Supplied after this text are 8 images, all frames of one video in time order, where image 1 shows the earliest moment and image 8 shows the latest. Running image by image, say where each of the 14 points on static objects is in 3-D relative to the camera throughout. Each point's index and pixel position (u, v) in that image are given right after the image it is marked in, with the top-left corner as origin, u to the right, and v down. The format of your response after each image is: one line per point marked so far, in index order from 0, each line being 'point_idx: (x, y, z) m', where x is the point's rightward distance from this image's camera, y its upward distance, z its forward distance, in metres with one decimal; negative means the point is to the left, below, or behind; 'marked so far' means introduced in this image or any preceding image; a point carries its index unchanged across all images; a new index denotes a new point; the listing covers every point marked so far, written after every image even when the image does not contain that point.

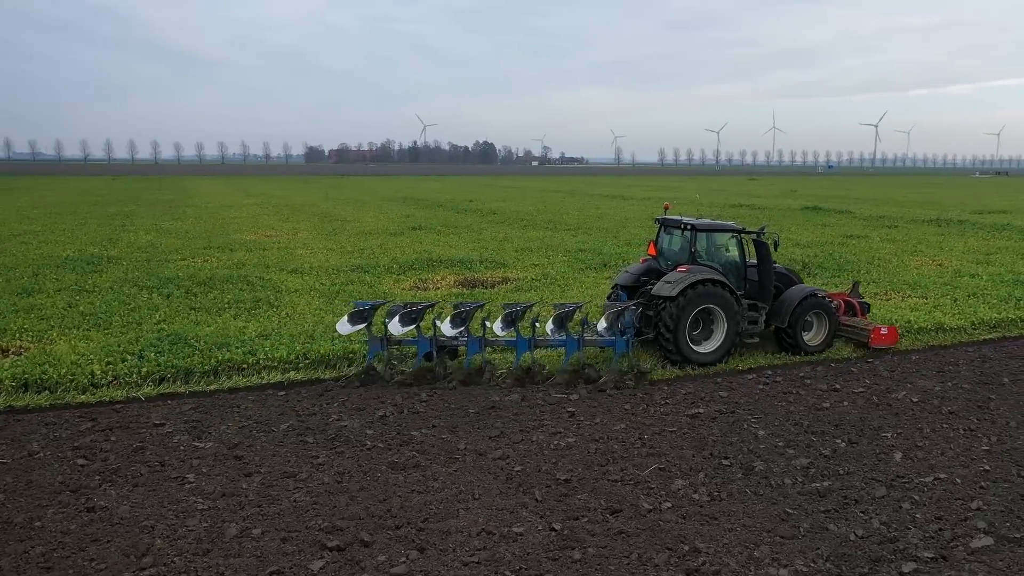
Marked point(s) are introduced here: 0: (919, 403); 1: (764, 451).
0: (+3.7, -1.0, +6.6) m
1: (+1.9, -1.2, +5.4) m
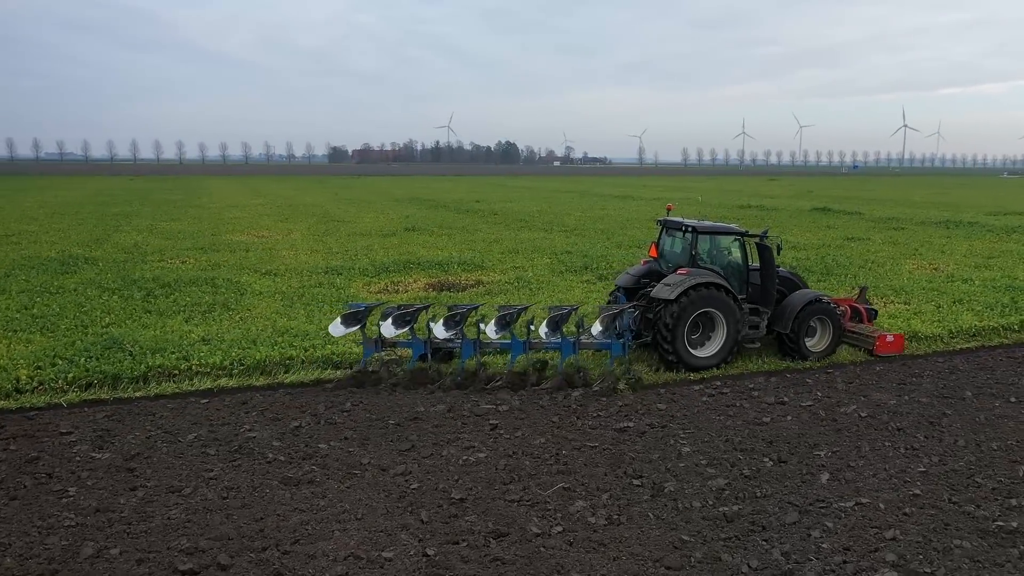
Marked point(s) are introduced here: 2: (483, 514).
0: (+3.0, -1.1, +6.2) m
1: (+1.2, -1.3, +5.1) m
2: (-0.2, -1.4, +4.5) m
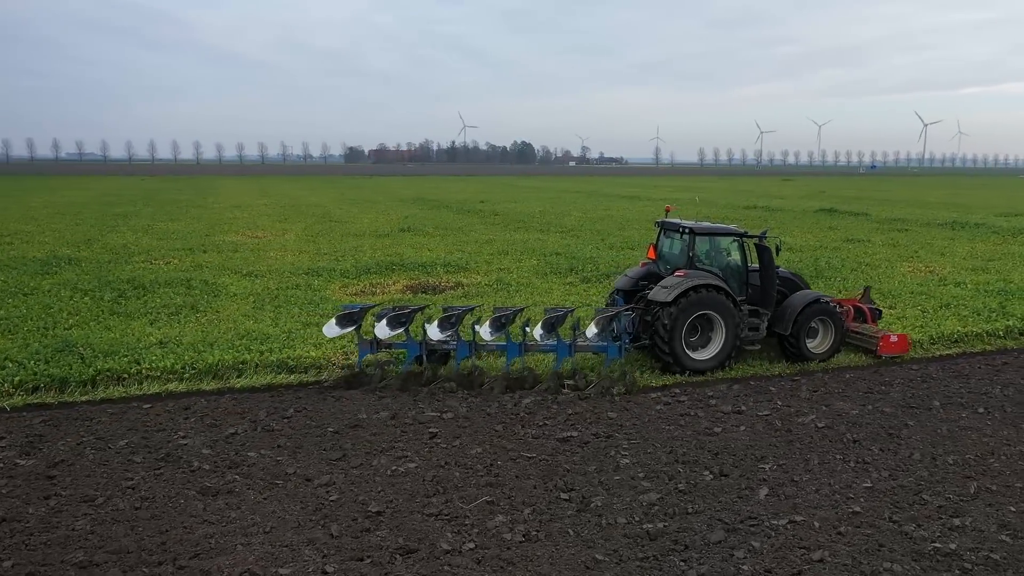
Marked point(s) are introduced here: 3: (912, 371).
0: (+2.6, -1.2, +6.0) m
1: (+0.7, -1.3, +4.9) m
2: (-0.7, -1.4, +4.3) m
3: (+4.2, -0.9, +7.6) m
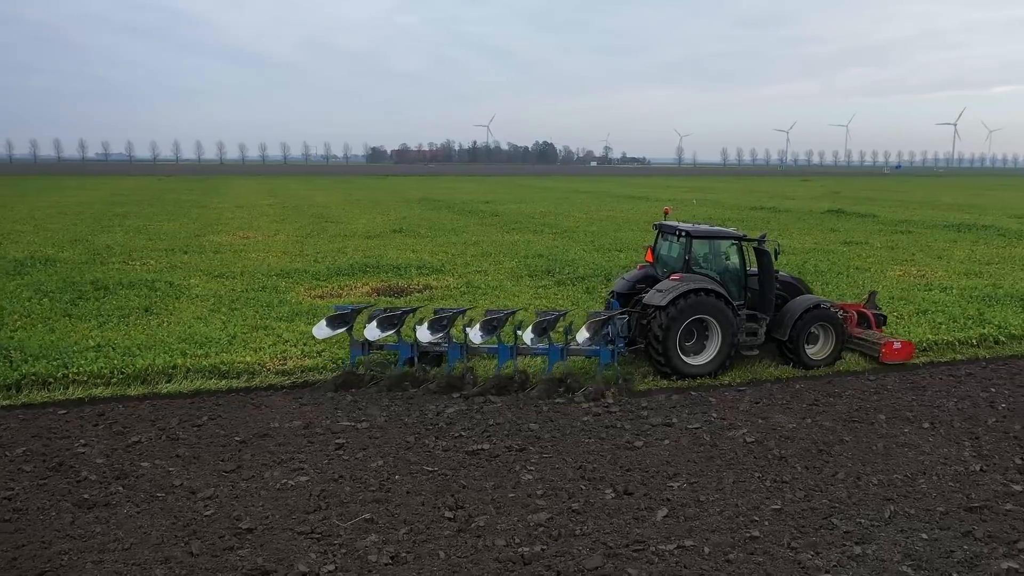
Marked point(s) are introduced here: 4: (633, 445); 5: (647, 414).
0: (+1.9, -1.2, +5.7) m
1: (0.0, -1.4, +4.7) m
2: (-1.4, -1.5, +4.1) m
3: (+3.5, -0.9, +7.3) m
4: (+0.9, -1.2, +5.6) m
5: (+1.2, -1.1, +6.3) m
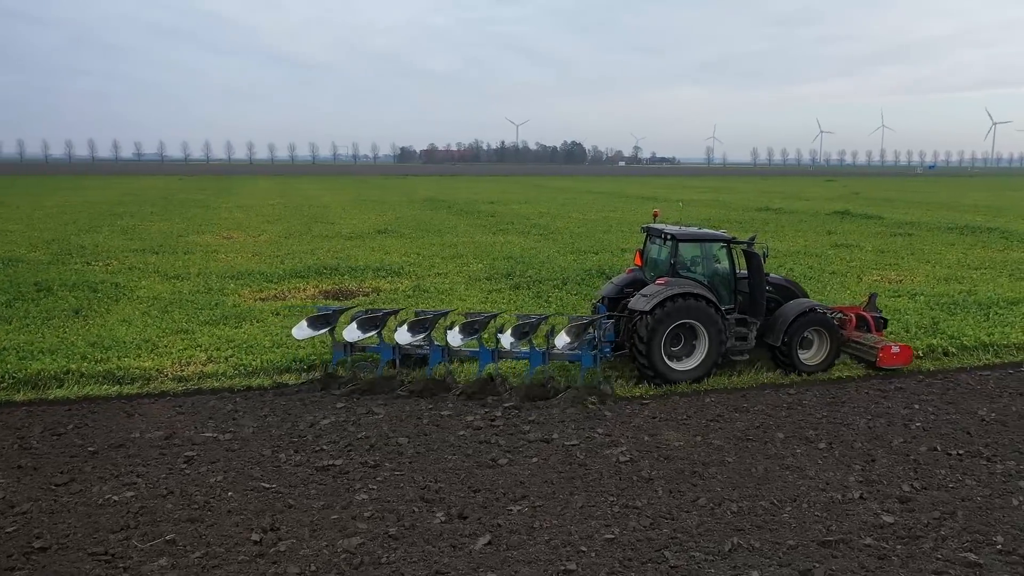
0: (+0.8, -1.3, +5.4) m
1: (-1.1, -1.4, +4.4) m
2: (-2.6, -1.5, +3.9) m
3: (+2.6, -1.0, +6.9) m
4: (-0.1, -1.3, +5.3) m
5: (+0.1, -1.2, +6.0) m
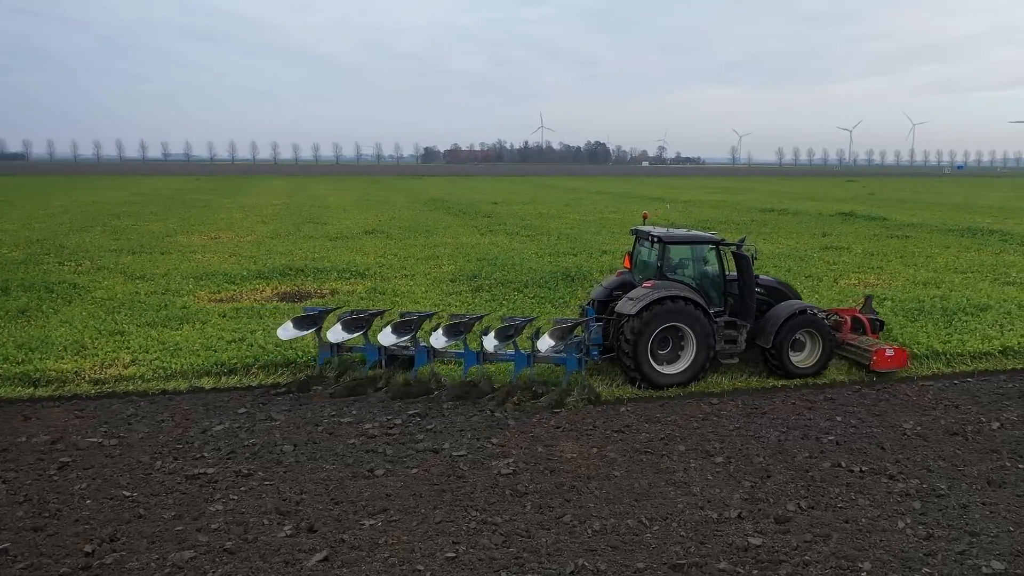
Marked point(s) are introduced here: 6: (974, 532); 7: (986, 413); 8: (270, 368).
0: (0.0, -1.3, +5.2) m
1: (-2.0, -1.5, +4.3) m
2: (-3.5, -1.5, +3.9) m
3: (+1.7, -1.1, +6.6) m
4: (-1.0, -1.3, +5.2) m
5: (-0.7, -1.2, +5.8) m
6: (+2.8, -1.5, +4.4) m
7: (+4.2, -1.1, +6.5) m
8: (-2.5, -0.8, +7.5) m
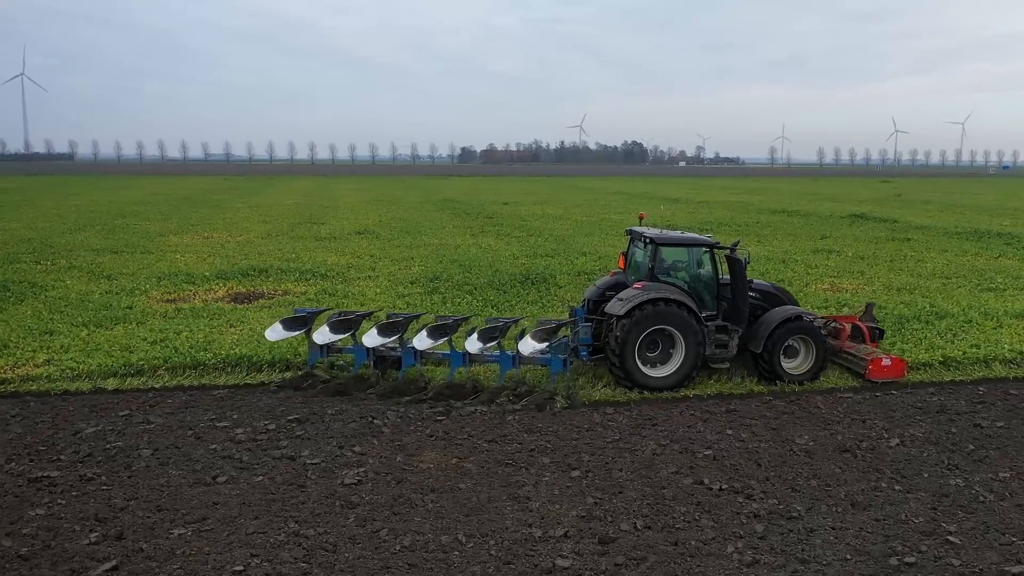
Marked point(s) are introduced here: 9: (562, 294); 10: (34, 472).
0: (-1.1, -1.4, +5.0) m
1: (-3.2, -1.5, +4.3) m
2: (-4.6, -1.6, +3.9) m
3: (+0.7, -1.1, +6.4) m
4: (-2.1, -1.3, +5.1) m
5: (-1.8, -1.2, +5.7) m
6: (+1.7, -1.5, +4.1) m
7: (+3.2, -1.2, +6.2) m
8: (-3.5, -0.8, +7.5) m
9: (+0.8, -0.1, +11.5) m
10: (-3.4, -1.3, +5.2) m
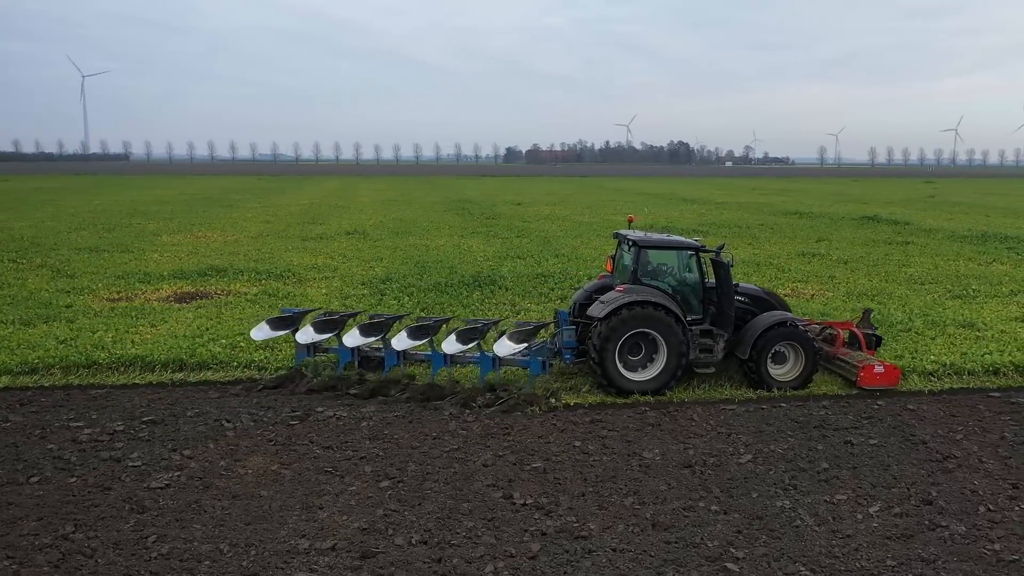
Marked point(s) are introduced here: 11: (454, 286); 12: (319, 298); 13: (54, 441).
0: (-2.5, -1.4, +5.0) m
1: (-4.6, -1.5, +4.4) m
2: (-6.0, -1.5, +4.1) m
3: (-0.5, -1.2, +6.3) m
4: (-3.4, -1.4, +5.1) m
5: (-3.0, -1.2, +5.7) m
6: (+0.3, -1.6, +3.9) m
7: (+2.0, -1.3, +5.9) m
8: (-4.6, -0.8, +7.6) m
9: (-0.1, -0.1, +11.3) m
10: (-4.7, -1.3, +5.3) m
11: (-1.0, 0.0, +12.1) m
12: (-3.0, -0.2, +11.4) m
13: (-3.6, -1.2, +5.8) m
